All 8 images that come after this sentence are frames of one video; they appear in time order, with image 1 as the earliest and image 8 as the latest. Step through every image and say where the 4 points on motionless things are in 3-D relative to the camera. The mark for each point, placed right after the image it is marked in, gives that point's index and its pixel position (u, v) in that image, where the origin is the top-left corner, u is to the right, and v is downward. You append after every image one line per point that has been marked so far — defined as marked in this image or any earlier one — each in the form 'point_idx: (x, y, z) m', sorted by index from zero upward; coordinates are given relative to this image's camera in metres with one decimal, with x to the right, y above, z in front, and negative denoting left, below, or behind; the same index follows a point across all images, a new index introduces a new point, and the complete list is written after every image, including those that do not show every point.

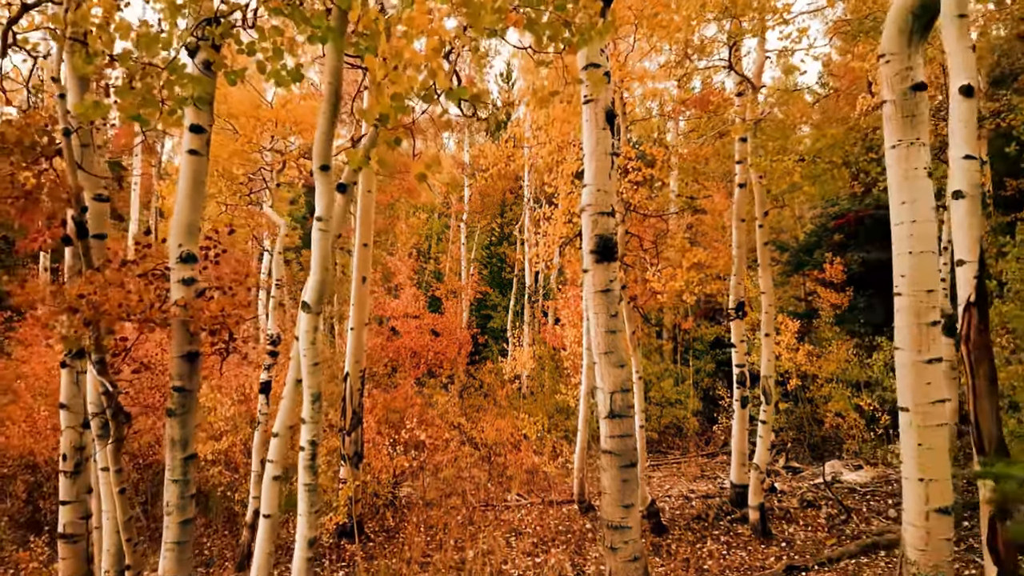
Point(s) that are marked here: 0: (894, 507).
0: (+4.6, -2.7, +9.6) m
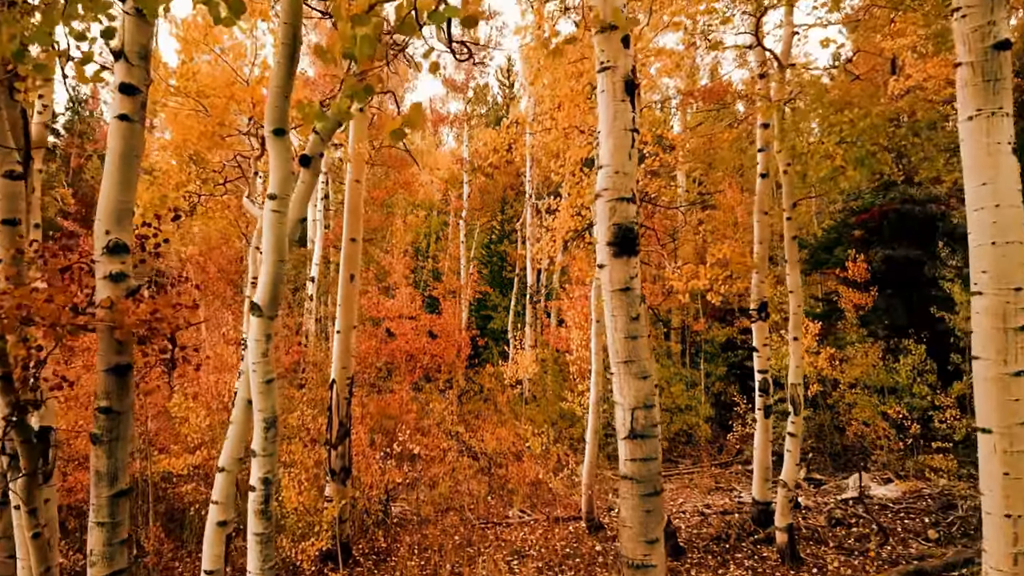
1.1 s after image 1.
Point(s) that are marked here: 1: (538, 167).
0: (+4.7, -2.6, +8.8) m
1: (+0.6, +2.8, +18.5) m
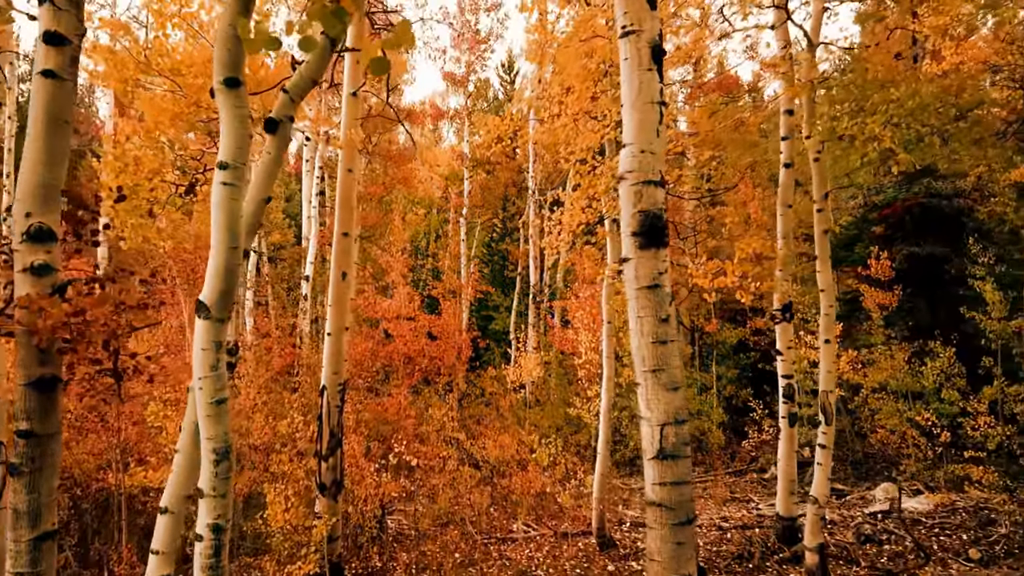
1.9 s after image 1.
0: (+4.7, -2.6, +8.1) m
1: (+0.6, +2.8, +17.8) m
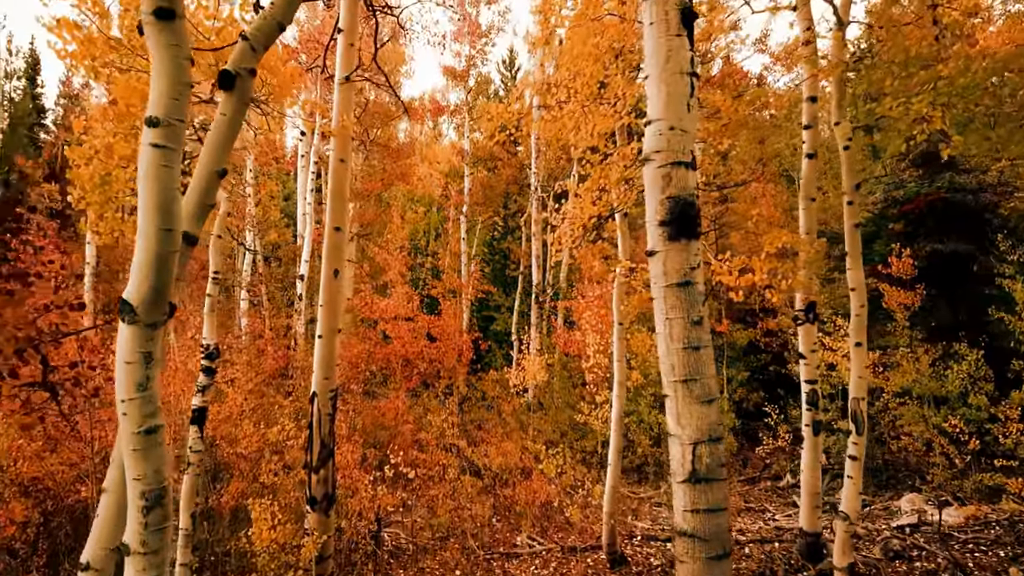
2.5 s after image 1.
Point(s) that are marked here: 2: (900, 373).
0: (+4.8, -2.6, +7.6) m
1: (+0.7, +2.8, +17.3) m
2: (+5.2, -1.1, +10.7) m
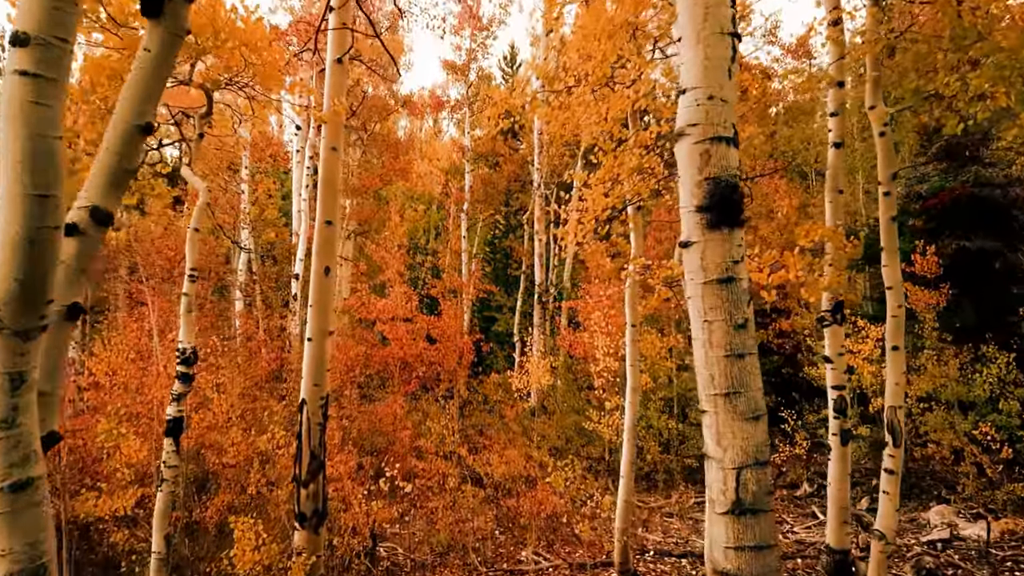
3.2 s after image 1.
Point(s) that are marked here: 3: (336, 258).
0: (+4.8, -2.6, +7.0) m
1: (+0.7, +2.8, +16.7) m
2: (+5.3, -1.1, +10.2) m
3: (-1.6, +0.3, +7.0) m
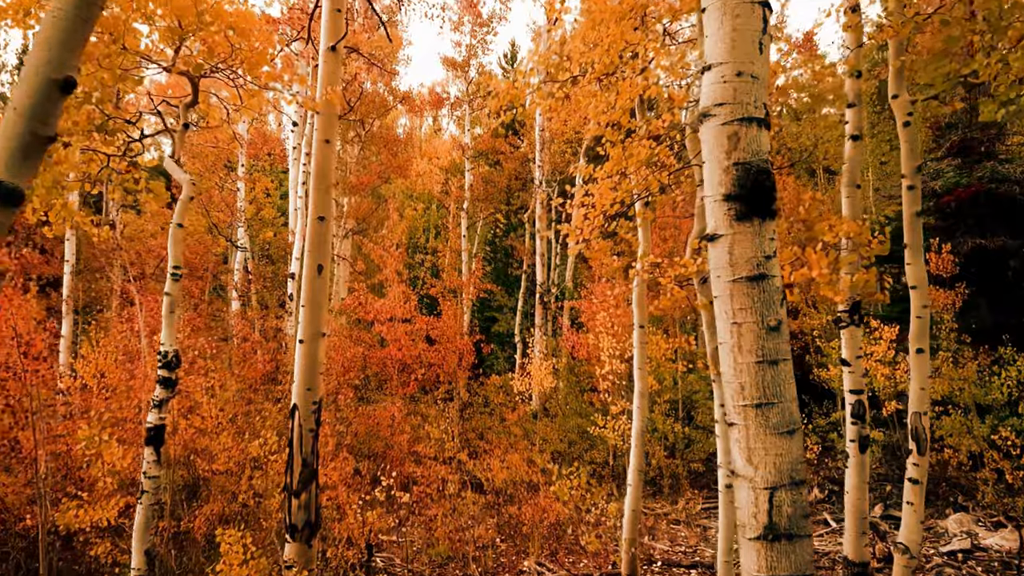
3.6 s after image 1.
0: (+4.8, -2.6, +6.7) m
1: (+0.8, +2.8, +16.3) m
2: (+5.3, -1.1, +9.8) m
3: (-1.5, +0.3, +6.6) m
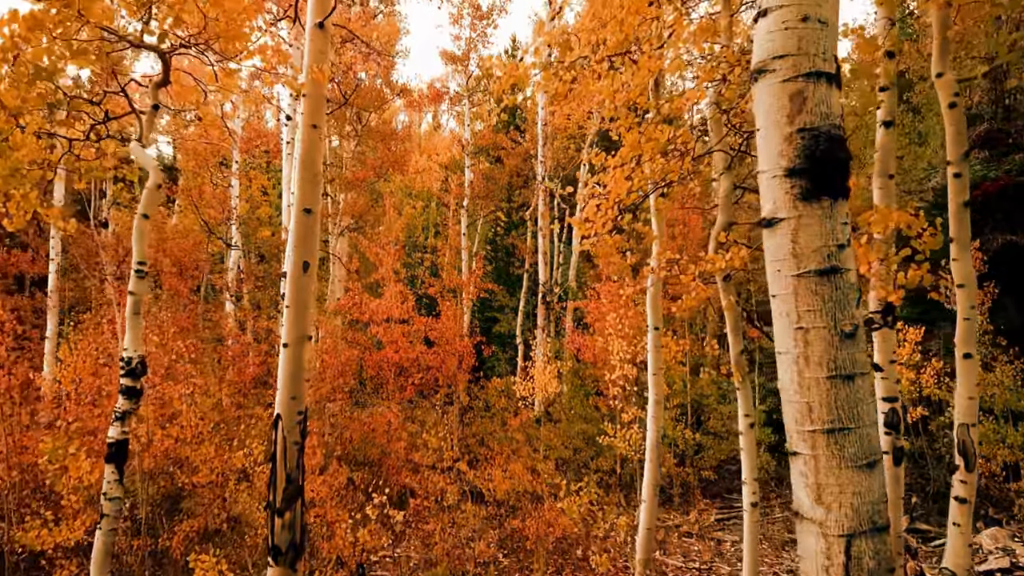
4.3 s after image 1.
0: (+4.9, -2.6, +6.1) m
1: (+0.8, +2.8, +15.8) m
2: (+5.3, -1.1, +9.2) m
3: (-1.5, +0.3, +6.1) m
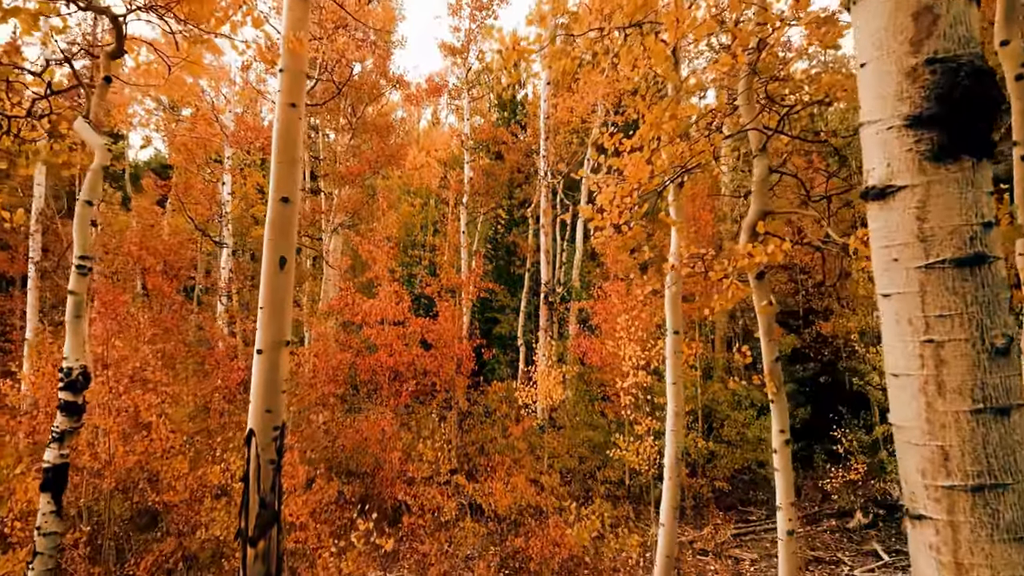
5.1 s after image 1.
0: (+4.9, -2.6, +5.4) m
1: (+0.8, +2.9, +15.1) m
2: (+5.4, -1.1, +8.6) m
3: (-1.5, +0.3, +5.4) m
